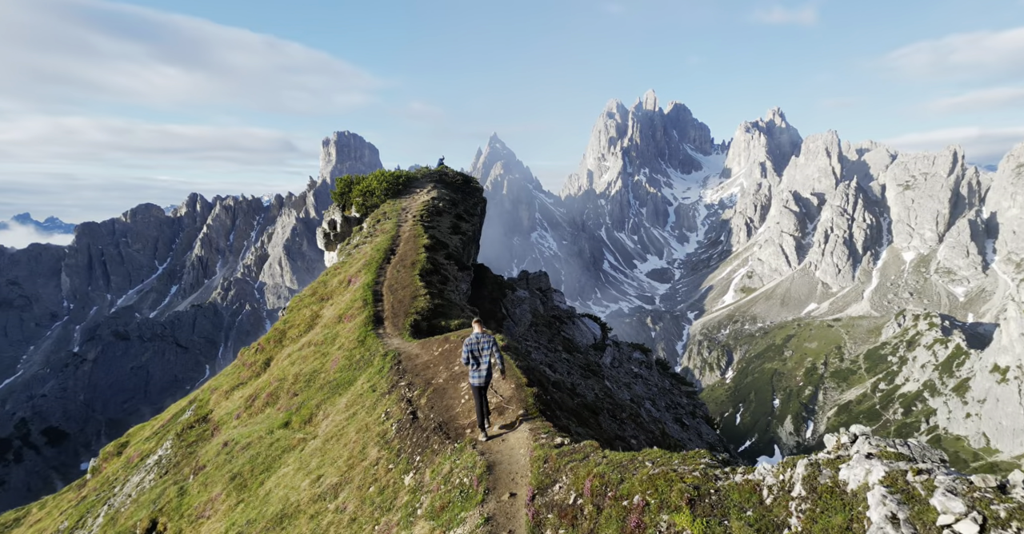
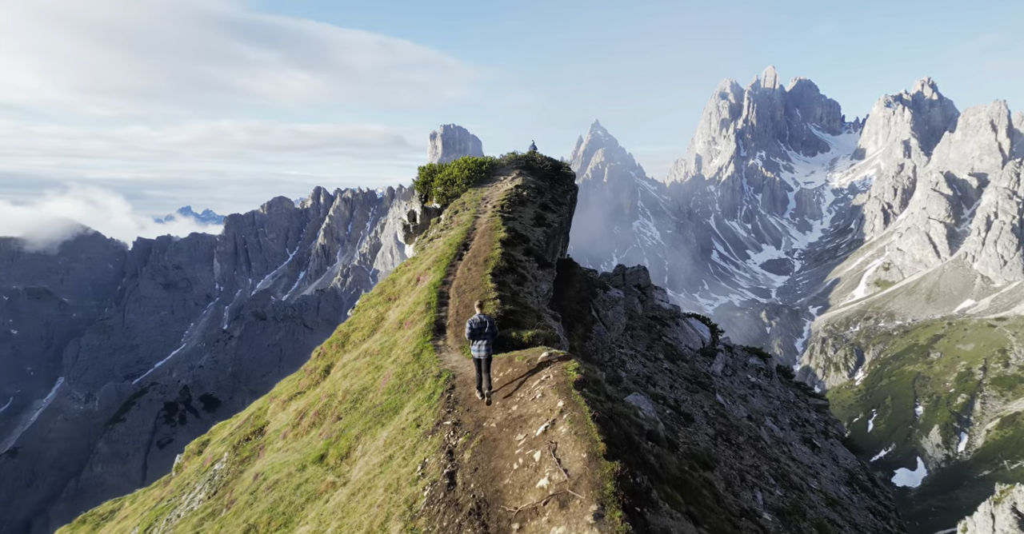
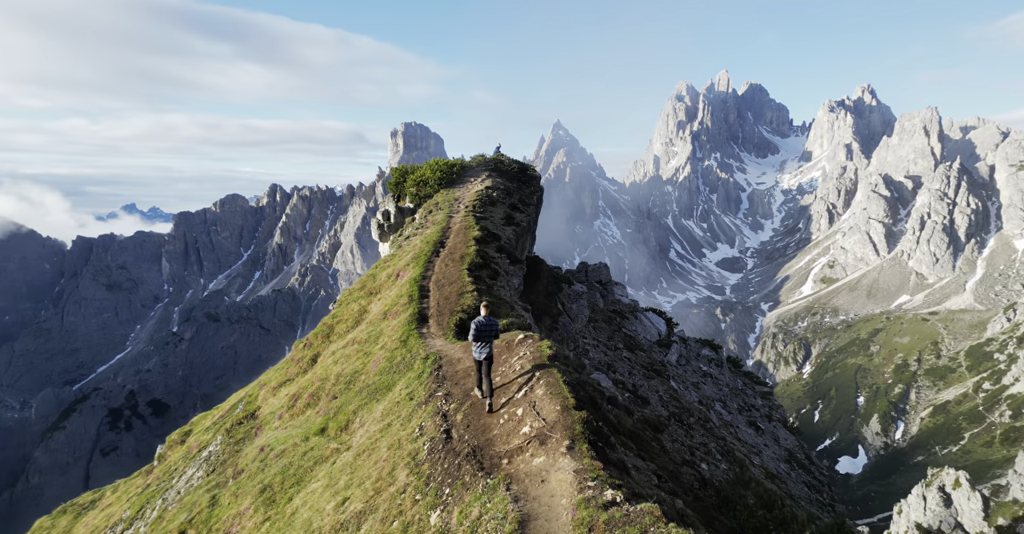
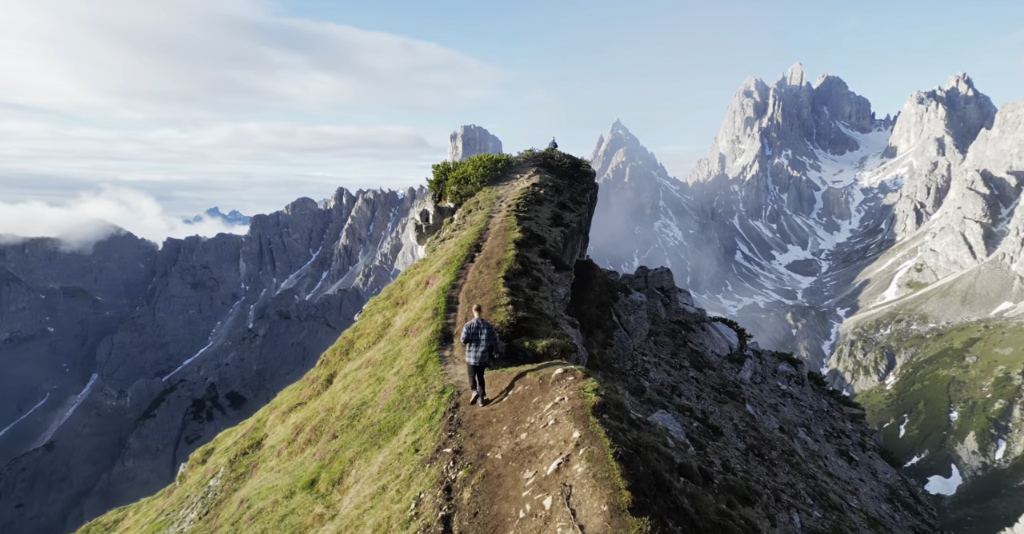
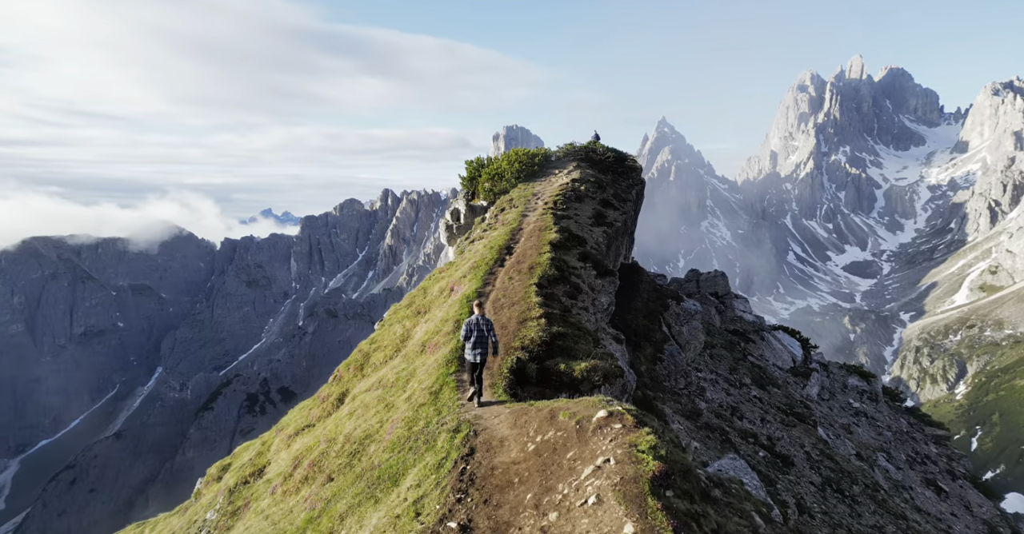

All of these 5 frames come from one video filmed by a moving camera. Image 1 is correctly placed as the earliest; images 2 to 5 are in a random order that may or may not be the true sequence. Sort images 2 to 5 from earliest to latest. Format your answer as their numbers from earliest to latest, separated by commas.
3, 2, 4, 5
